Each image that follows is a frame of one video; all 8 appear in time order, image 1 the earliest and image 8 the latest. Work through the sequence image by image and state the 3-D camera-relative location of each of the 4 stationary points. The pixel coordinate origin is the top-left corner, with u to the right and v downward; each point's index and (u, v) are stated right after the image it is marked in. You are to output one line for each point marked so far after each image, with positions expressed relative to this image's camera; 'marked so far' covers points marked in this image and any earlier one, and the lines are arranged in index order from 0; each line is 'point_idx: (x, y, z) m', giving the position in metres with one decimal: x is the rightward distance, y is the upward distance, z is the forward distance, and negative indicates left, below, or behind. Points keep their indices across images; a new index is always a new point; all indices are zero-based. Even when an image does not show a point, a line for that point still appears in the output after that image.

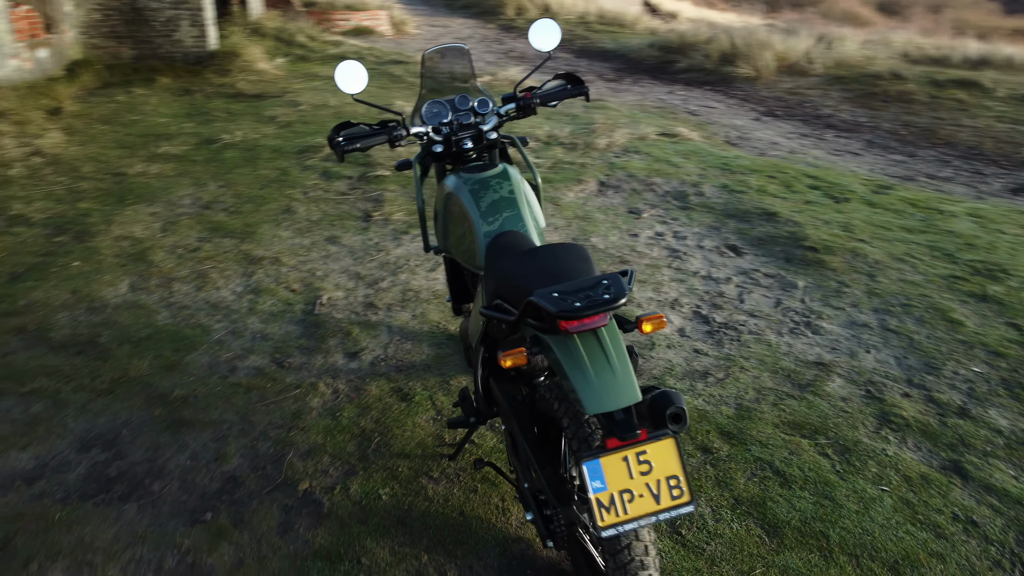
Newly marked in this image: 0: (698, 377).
0: (+0.9, -0.4, +3.7) m
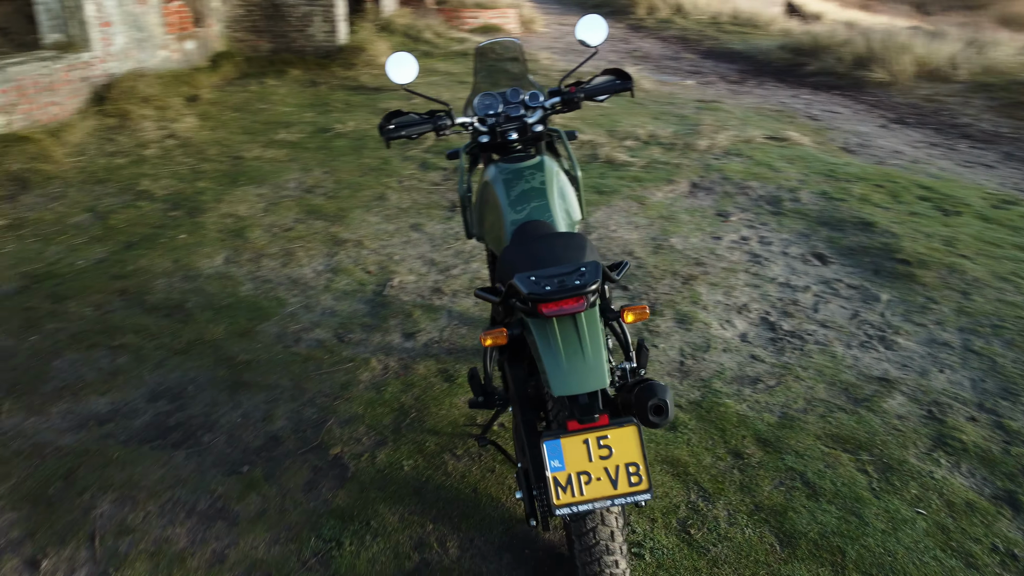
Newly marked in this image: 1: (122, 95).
0: (+1.1, -0.4, +3.6) m
1: (-4.0, +1.9, +8.1) m
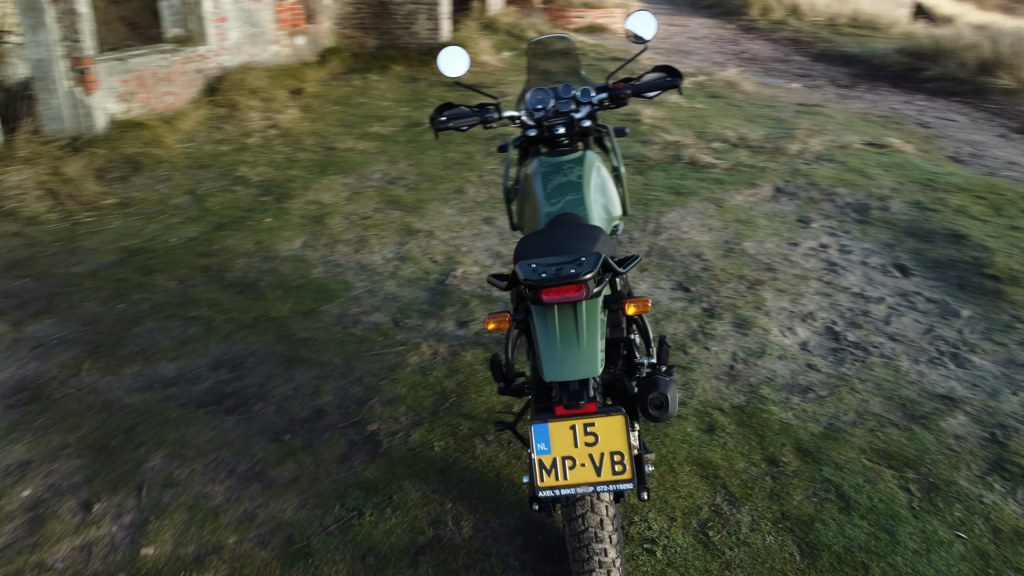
0: (+1.3, -0.5, +3.5) m
1: (-3.0, +2.2, +8.6) m
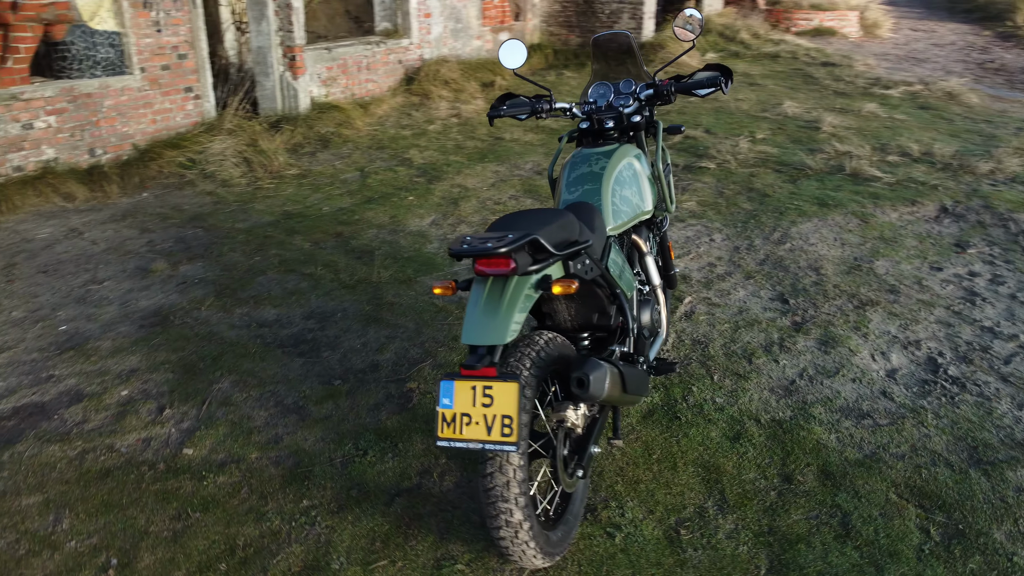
0: (+1.4, -0.5, +3.3) m
1: (-1.0, +2.5, +9.4) m
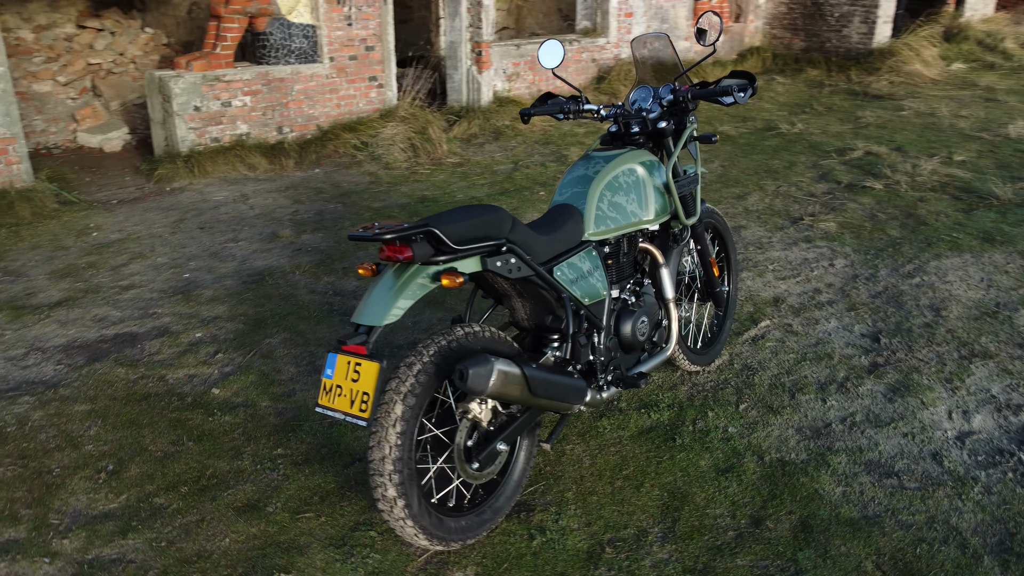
0: (+1.3, -0.7, +3.0) m
1: (+1.2, +2.5, +9.4) m
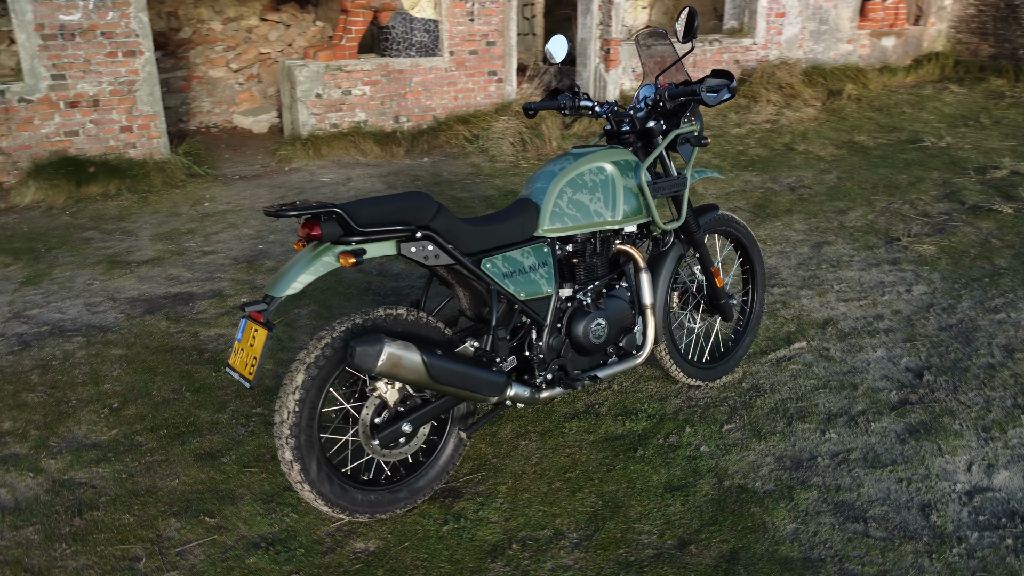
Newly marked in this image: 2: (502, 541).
0: (+1.1, -0.8, +2.7) m
1: (+2.8, +2.3, +8.9) m
2: (0.0, -0.8, +2.6) m
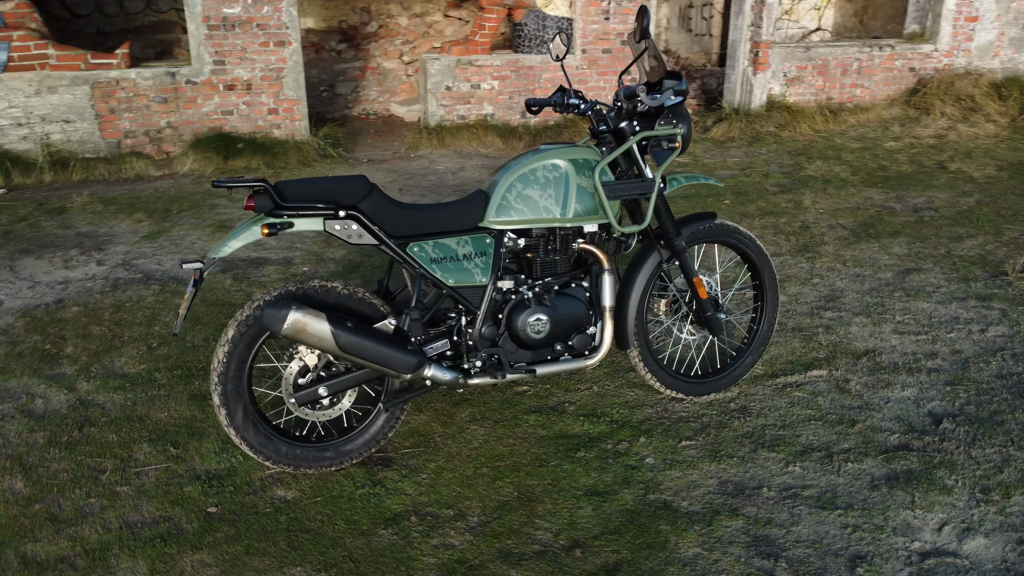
0: (+0.8, -0.8, +2.5) m
1: (+4.3, +2.0, +8.1) m
2: (-0.4, -0.8, +2.7) m
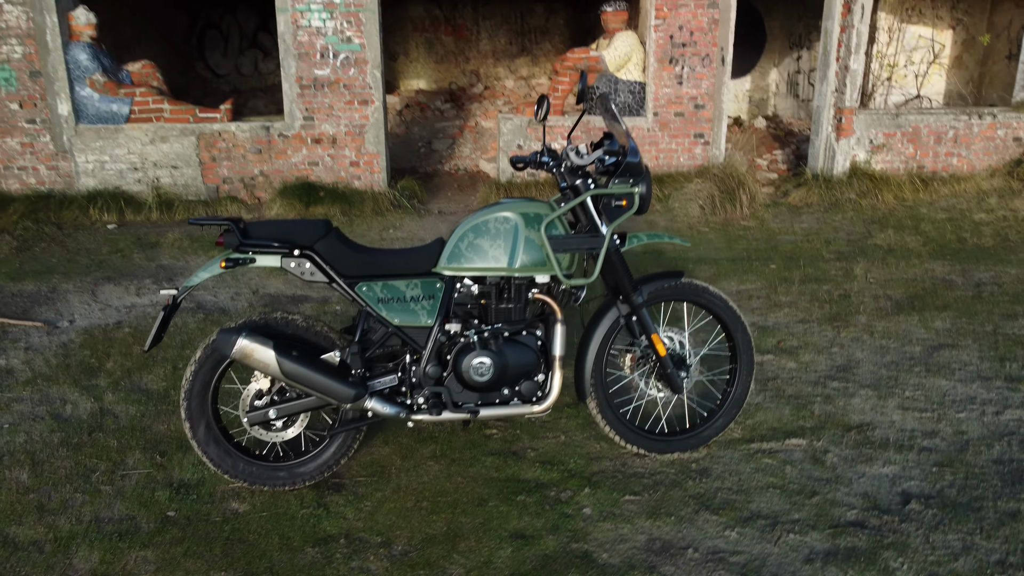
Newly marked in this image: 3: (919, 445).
0: (+0.5, -1.0, +2.5) m
1: (+5.0, +1.2, +7.6) m
2: (-0.6, -0.9, +2.9) m
3: (+1.7, -0.7, +3.4) m
